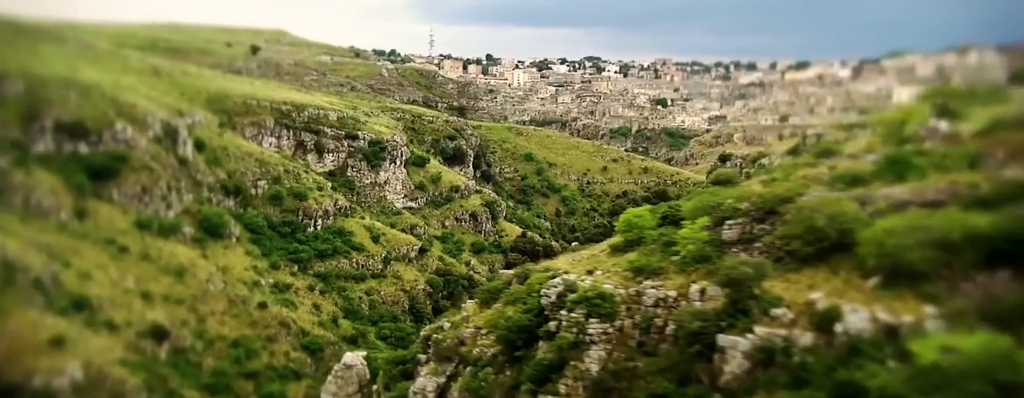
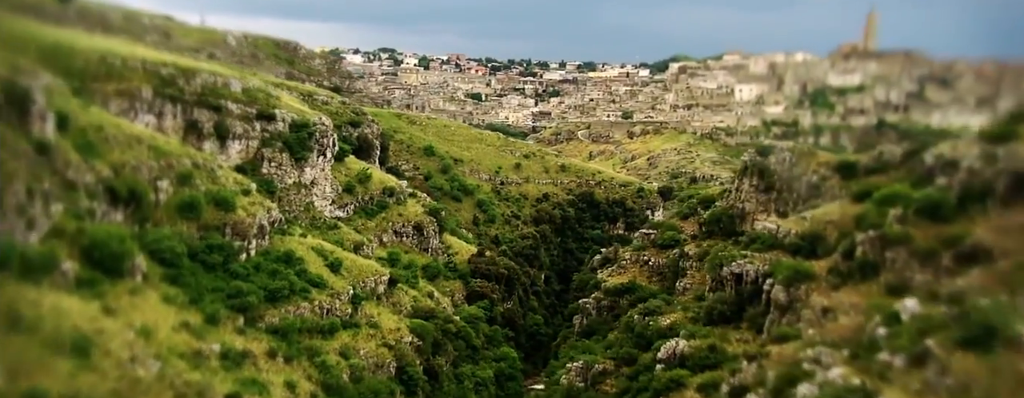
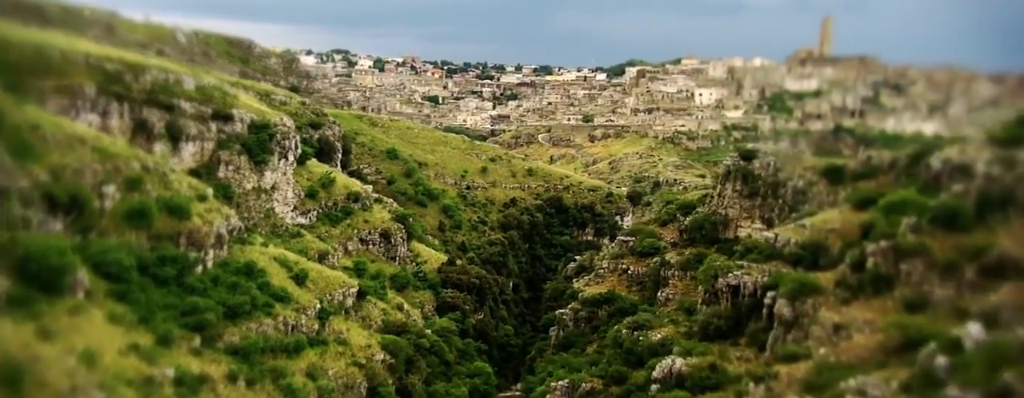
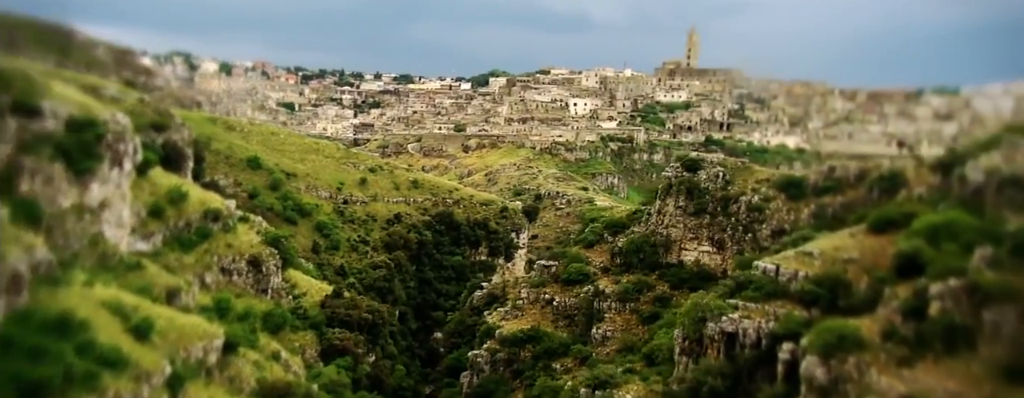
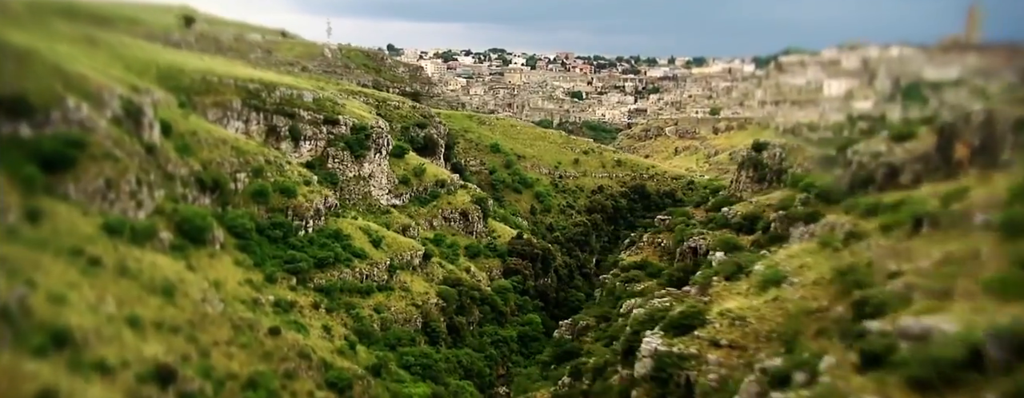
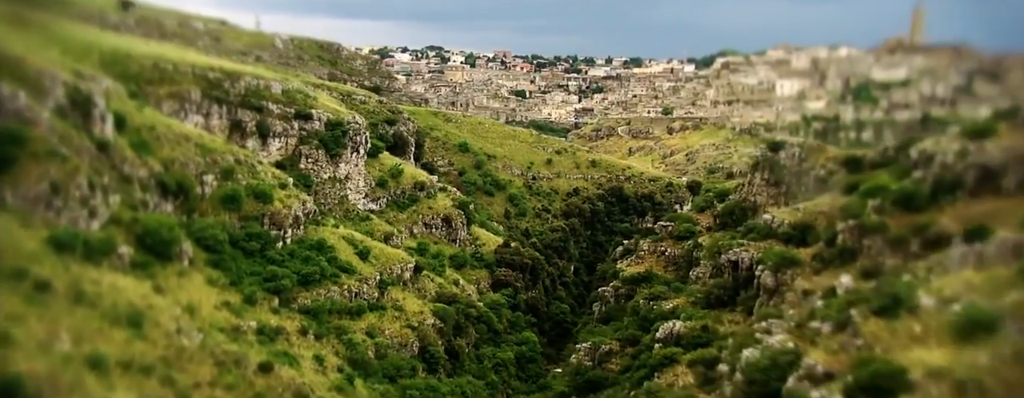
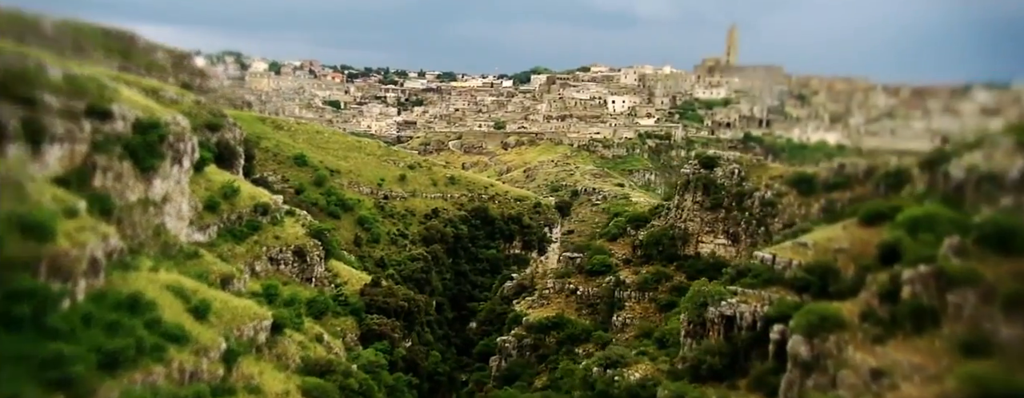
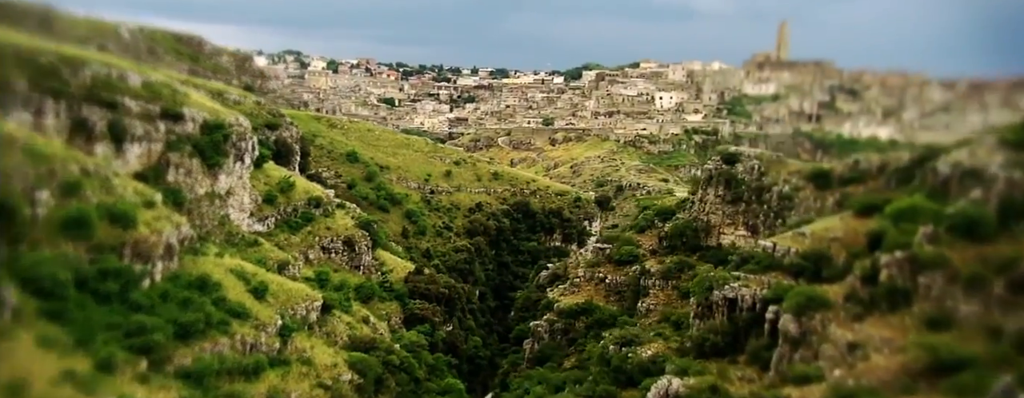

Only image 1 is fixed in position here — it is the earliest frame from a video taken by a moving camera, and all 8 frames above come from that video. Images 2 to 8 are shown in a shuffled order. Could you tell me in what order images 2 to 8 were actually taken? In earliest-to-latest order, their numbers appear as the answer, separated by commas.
5, 6, 2, 3, 8, 7, 4
